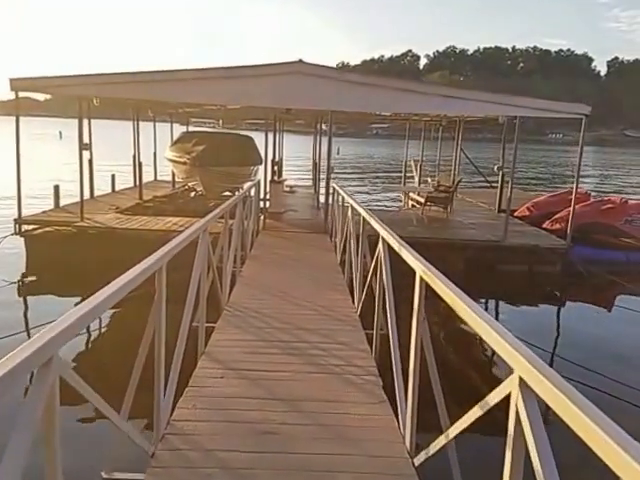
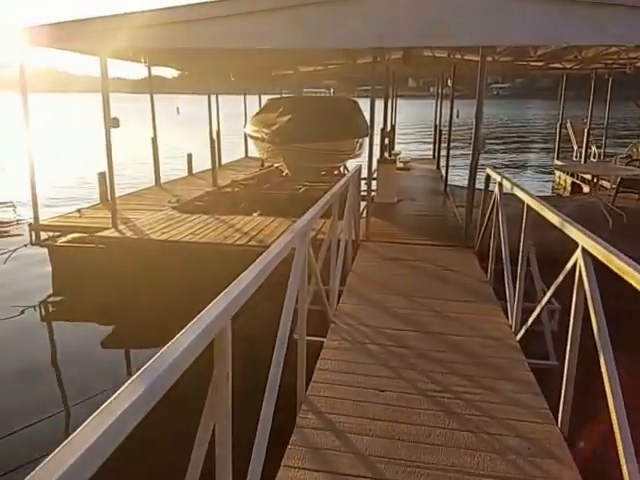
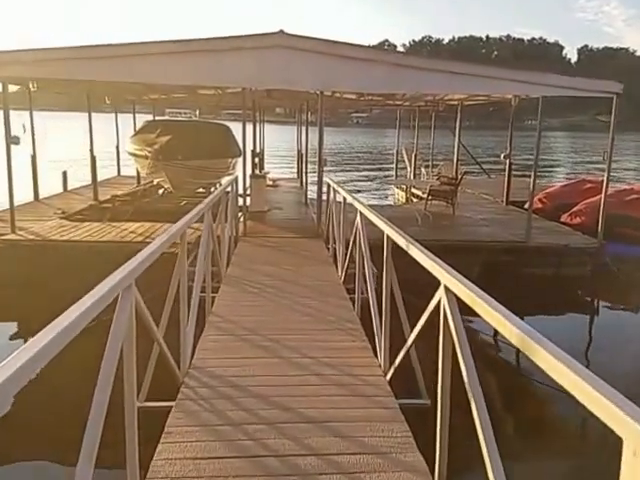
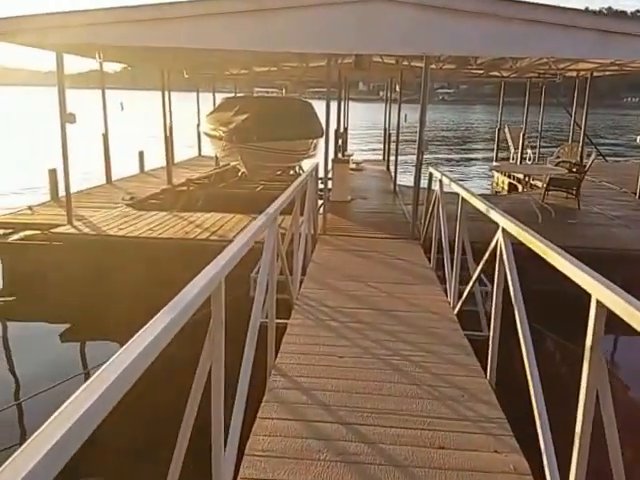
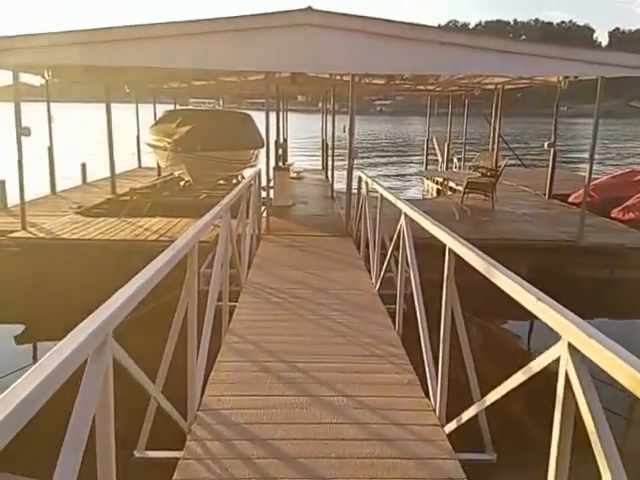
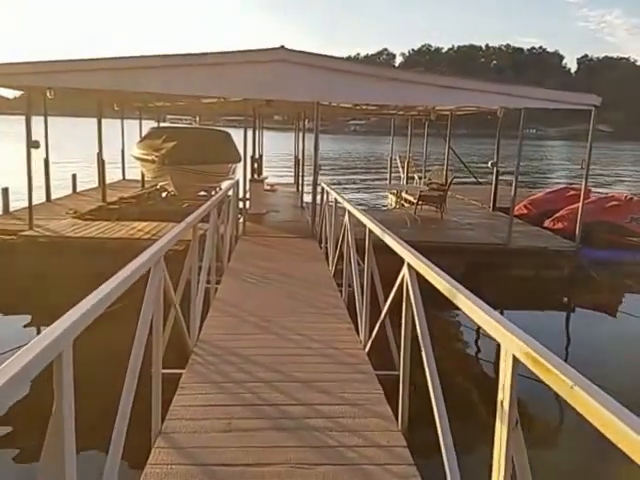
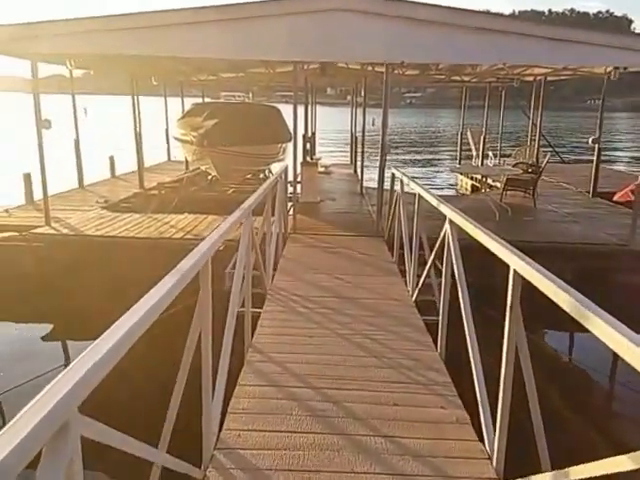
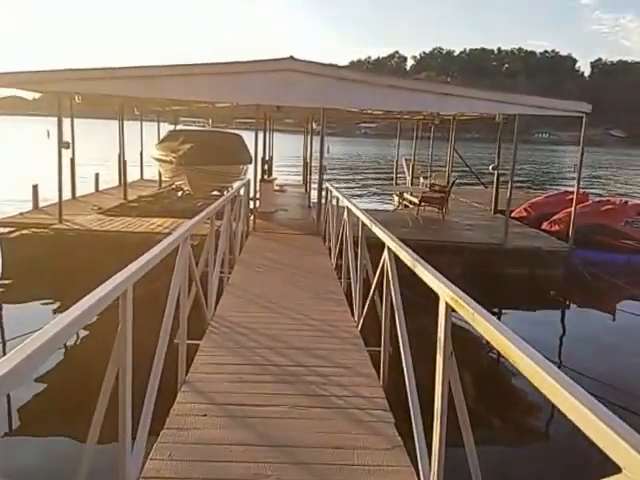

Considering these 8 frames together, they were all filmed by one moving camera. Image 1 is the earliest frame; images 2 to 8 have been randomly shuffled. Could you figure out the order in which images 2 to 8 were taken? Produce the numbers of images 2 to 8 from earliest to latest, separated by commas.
8, 6, 3, 5, 7, 4, 2
